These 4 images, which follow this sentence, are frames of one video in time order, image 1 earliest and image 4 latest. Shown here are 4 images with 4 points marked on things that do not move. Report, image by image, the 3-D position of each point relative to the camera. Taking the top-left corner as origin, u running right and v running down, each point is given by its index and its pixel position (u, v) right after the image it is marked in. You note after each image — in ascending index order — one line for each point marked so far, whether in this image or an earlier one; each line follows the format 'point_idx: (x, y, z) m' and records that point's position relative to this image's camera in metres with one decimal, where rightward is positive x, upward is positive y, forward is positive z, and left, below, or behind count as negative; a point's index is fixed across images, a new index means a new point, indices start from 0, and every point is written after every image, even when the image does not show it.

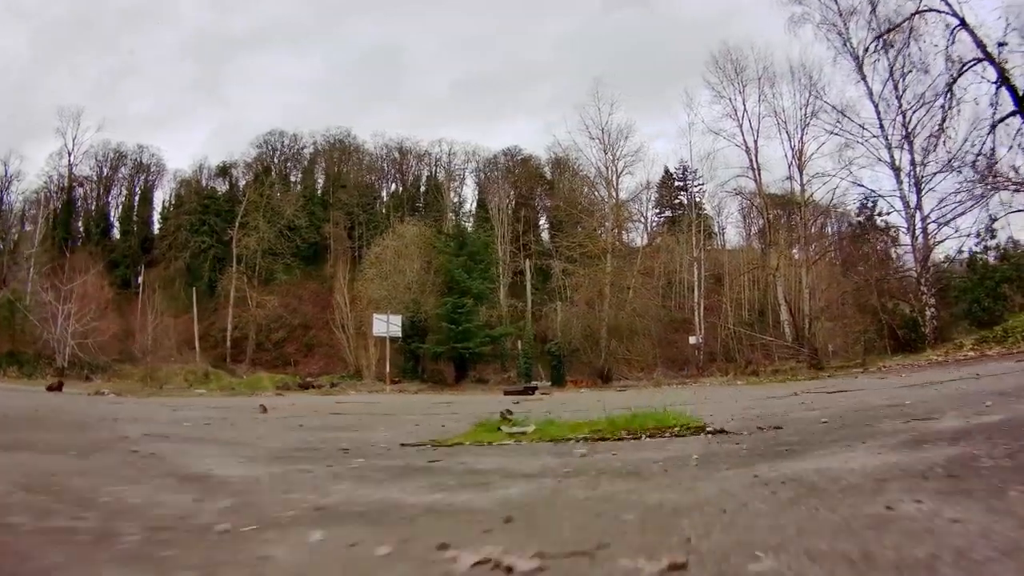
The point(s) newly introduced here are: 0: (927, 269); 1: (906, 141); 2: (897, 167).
0: (+10.7, +0.5, +17.9) m
1: (+8.9, +3.5, +16.0) m
2: (+8.4, +2.8, +15.4) m
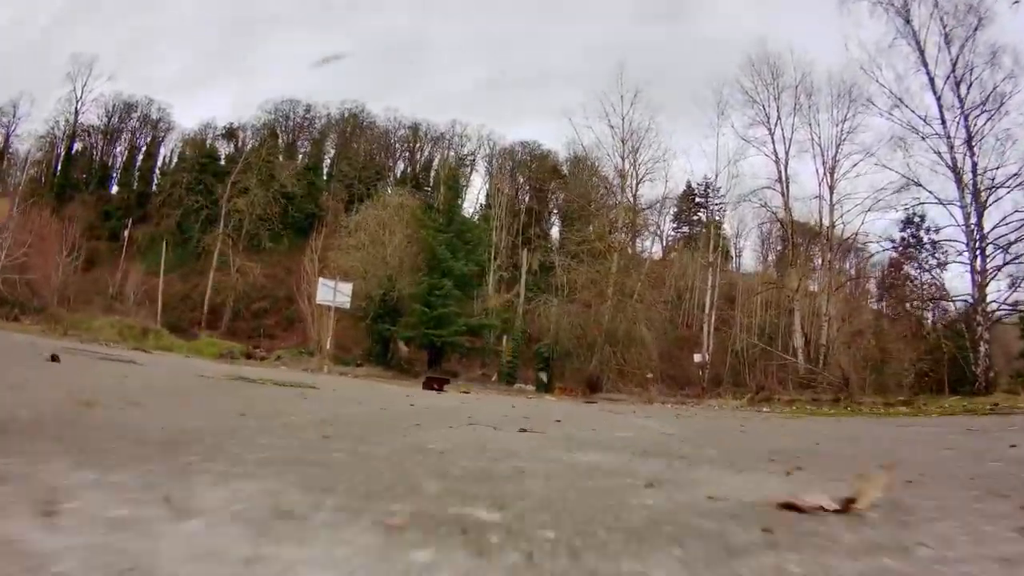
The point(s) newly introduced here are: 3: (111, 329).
0: (+10.4, -0.4, +15.6) m
1: (+8.9, +2.8, +13.7) m
2: (+8.3, +2.2, +13.1) m
3: (-10.3, -1.0, +18.1) m
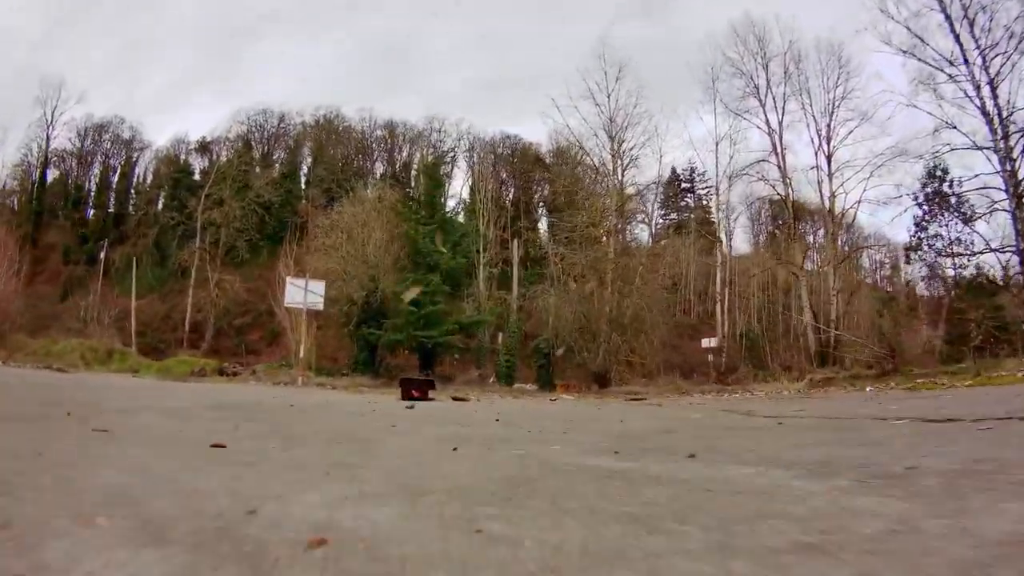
0: (+10.2, +0.5, +14.4) m
1: (+8.6, +3.5, +12.5) m
2: (+8.1, +2.9, +11.9) m
3: (-10.4, -1.5, +16.7) m
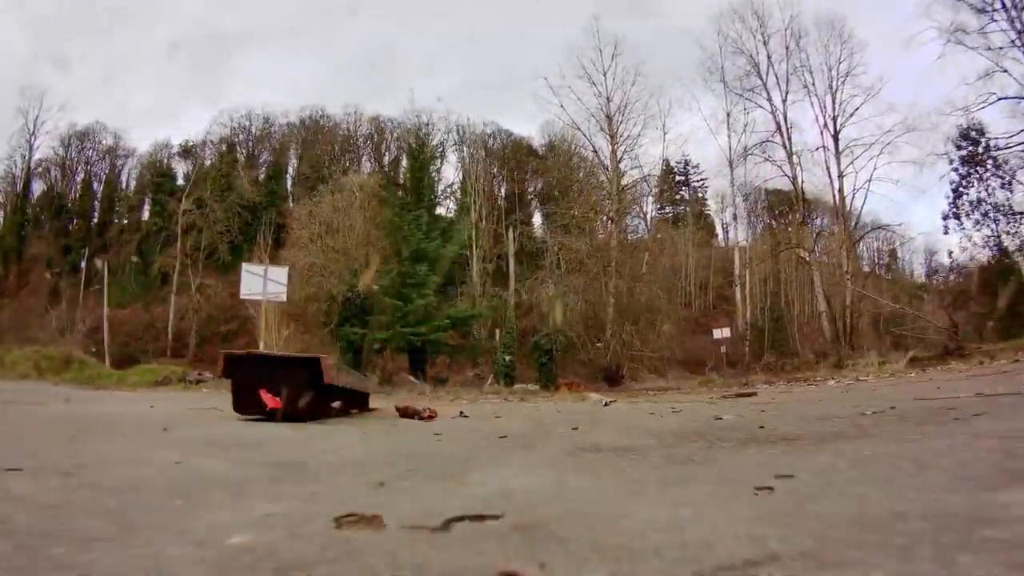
0: (+10.2, +1.0, +13.1) m
1: (+8.4, +4.0, +11.1) m
2: (+7.9, +3.3, +10.5) m
3: (-10.4, -1.7, +15.2) m
